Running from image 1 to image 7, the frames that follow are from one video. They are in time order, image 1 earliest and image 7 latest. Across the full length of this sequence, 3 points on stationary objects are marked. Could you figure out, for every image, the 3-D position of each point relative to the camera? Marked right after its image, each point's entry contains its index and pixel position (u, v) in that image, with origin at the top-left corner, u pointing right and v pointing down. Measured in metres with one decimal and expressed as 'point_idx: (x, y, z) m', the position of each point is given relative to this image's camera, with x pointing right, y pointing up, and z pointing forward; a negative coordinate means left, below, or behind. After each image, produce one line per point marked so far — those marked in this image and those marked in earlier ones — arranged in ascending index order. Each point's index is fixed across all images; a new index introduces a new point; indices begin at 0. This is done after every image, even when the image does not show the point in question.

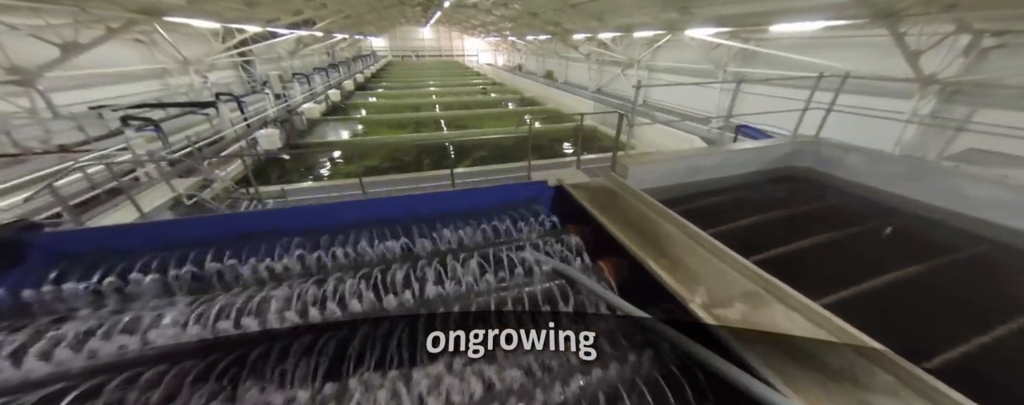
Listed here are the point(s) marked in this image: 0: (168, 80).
0: (-7.3, +2.6, +6.4) m
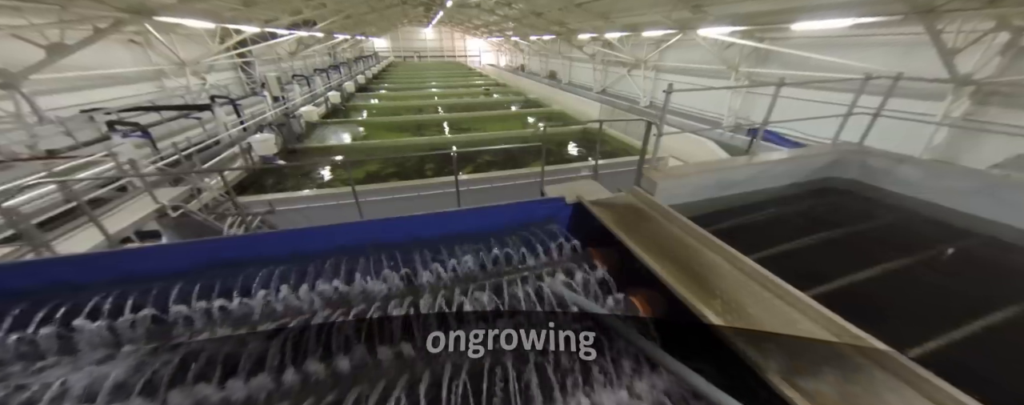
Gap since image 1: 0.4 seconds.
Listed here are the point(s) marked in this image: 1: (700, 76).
0: (-7.2, +2.5, +6.2) m
1: (+4.9, +3.3, +7.9) m
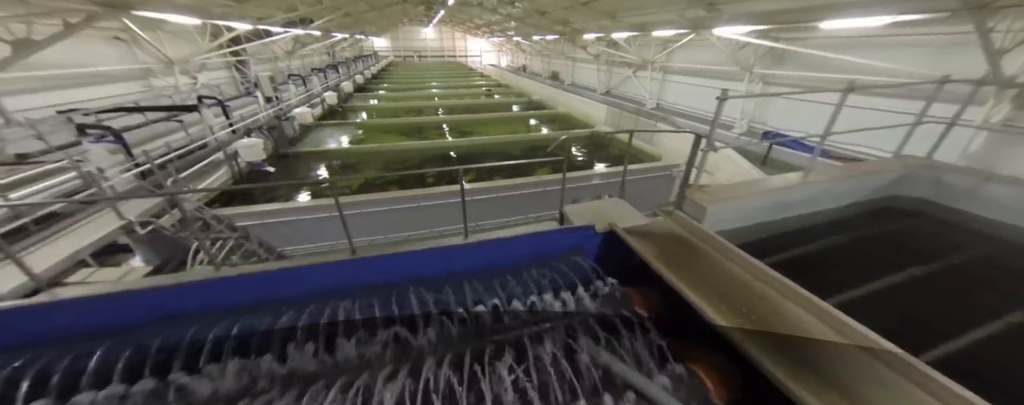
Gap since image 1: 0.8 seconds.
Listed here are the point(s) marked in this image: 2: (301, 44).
0: (-7.1, +2.4, +5.9) m
1: (+5.0, +3.1, +7.6) m
2: (-8.0, +6.1, +11.5) m
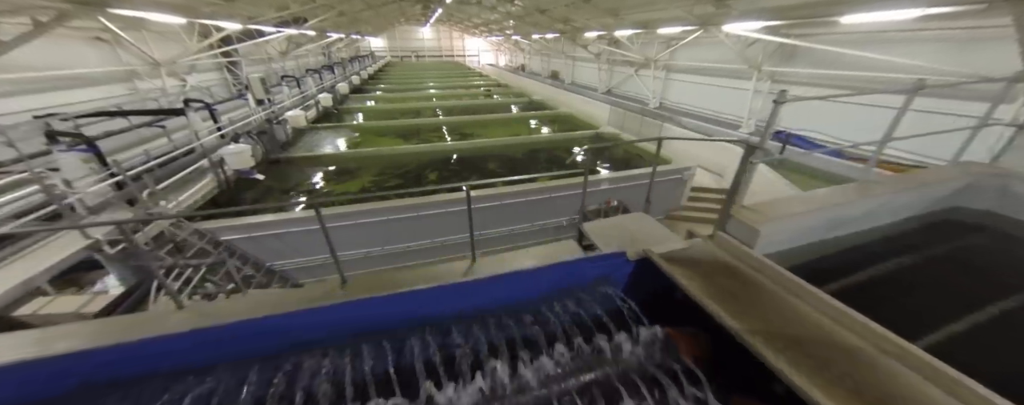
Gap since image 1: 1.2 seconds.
0: (-7.0, +2.2, +5.7) m
1: (+5.0, +3.1, +7.4) m
2: (-8.1, +5.9, +11.2) m
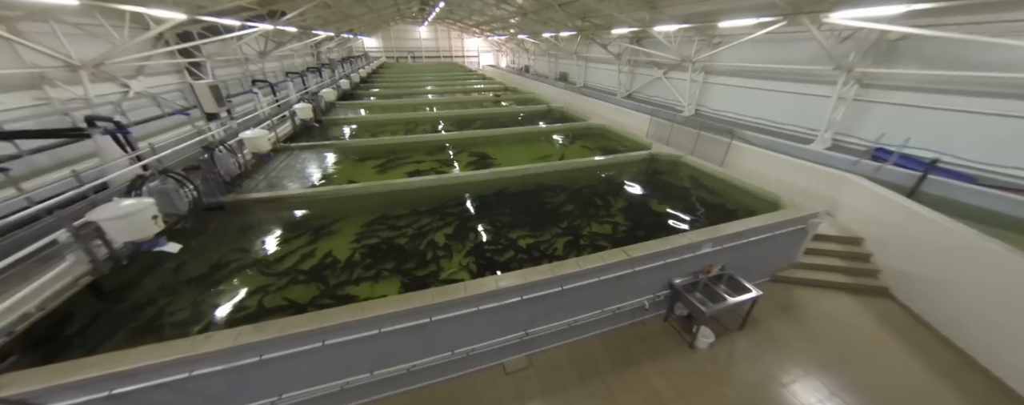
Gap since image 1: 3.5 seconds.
0: (-6.6, +1.6, +4.3) m
1: (+5.4, +2.5, +6.2) m
2: (-7.7, +5.2, +9.9) m
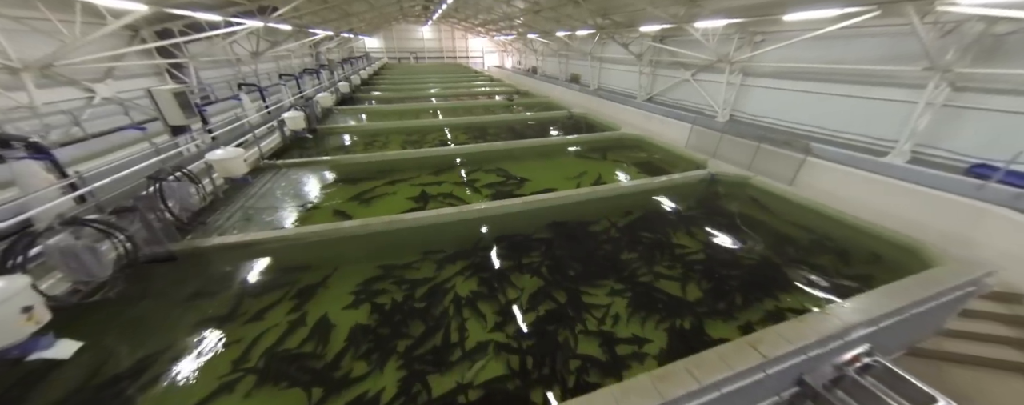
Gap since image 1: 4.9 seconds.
0: (-6.2, +1.2, +3.6) m
1: (+5.8, +2.1, +5.4) m
2: (-7.3, +4.9, +9.1) m
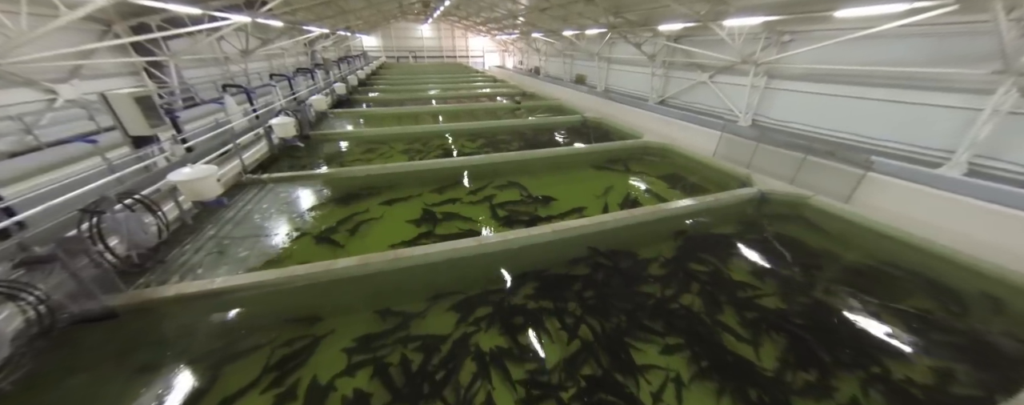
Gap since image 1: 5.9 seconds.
0: (-6.0, +1.0, +3.0) m
1: (+6.1, +1.9, +4.9) m
2: (-7.1, +4.6, +8.6) m
